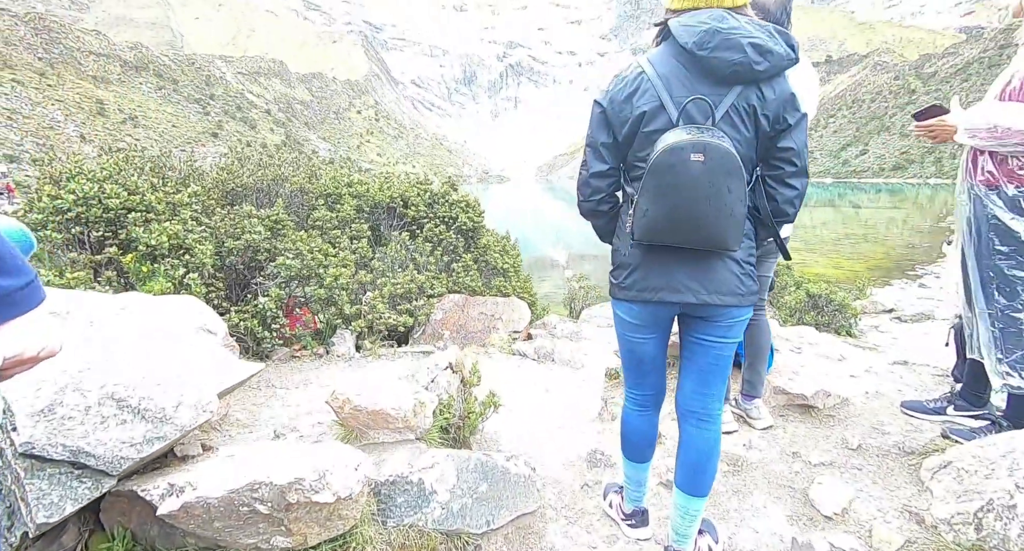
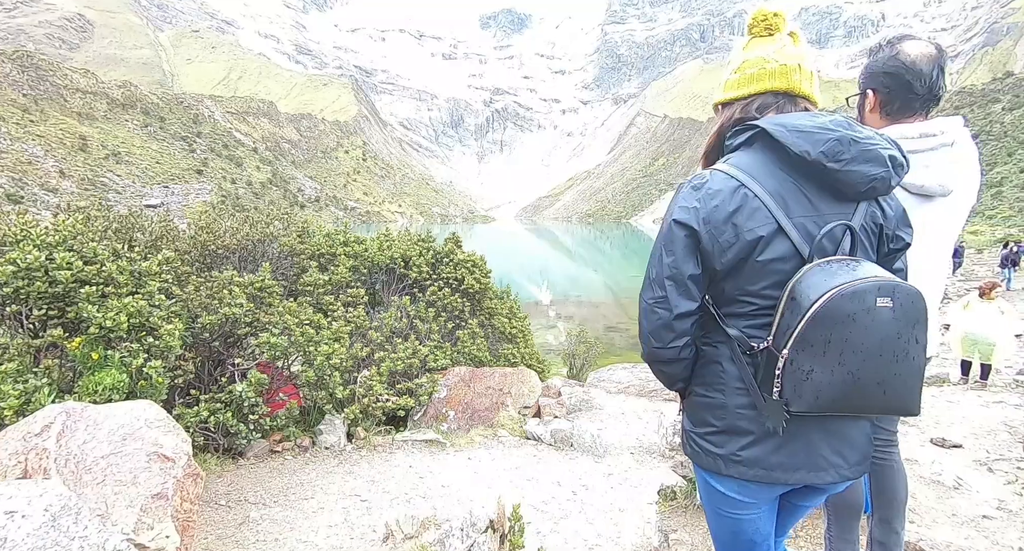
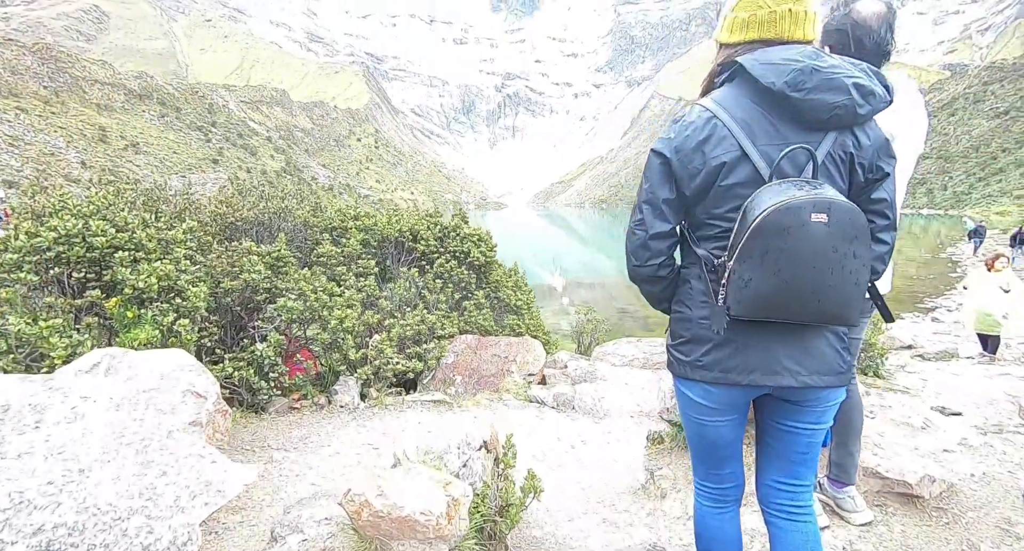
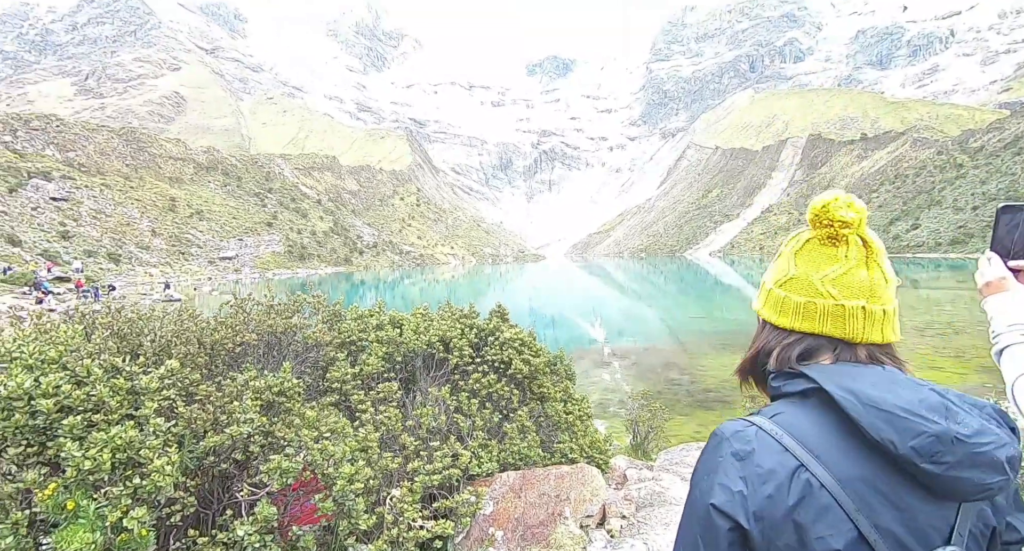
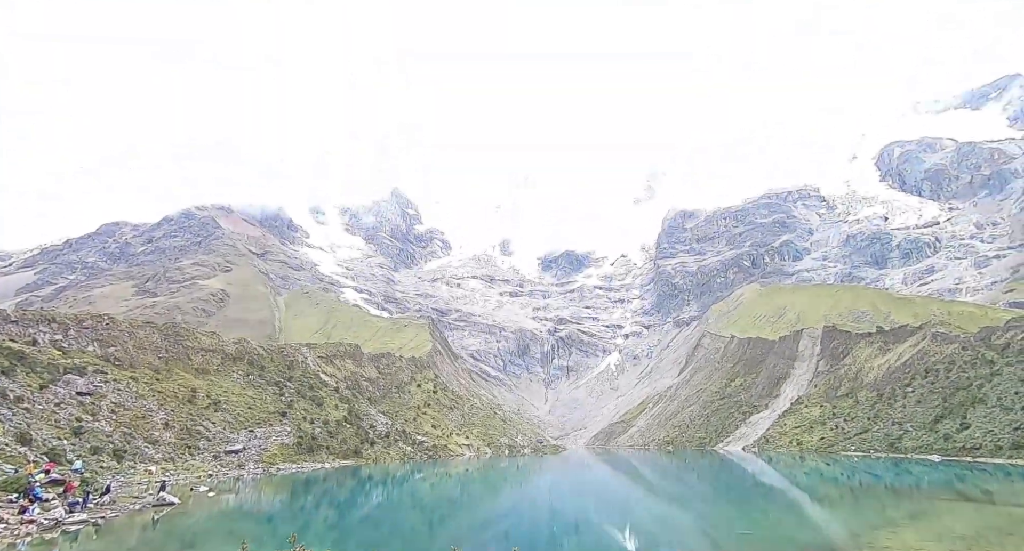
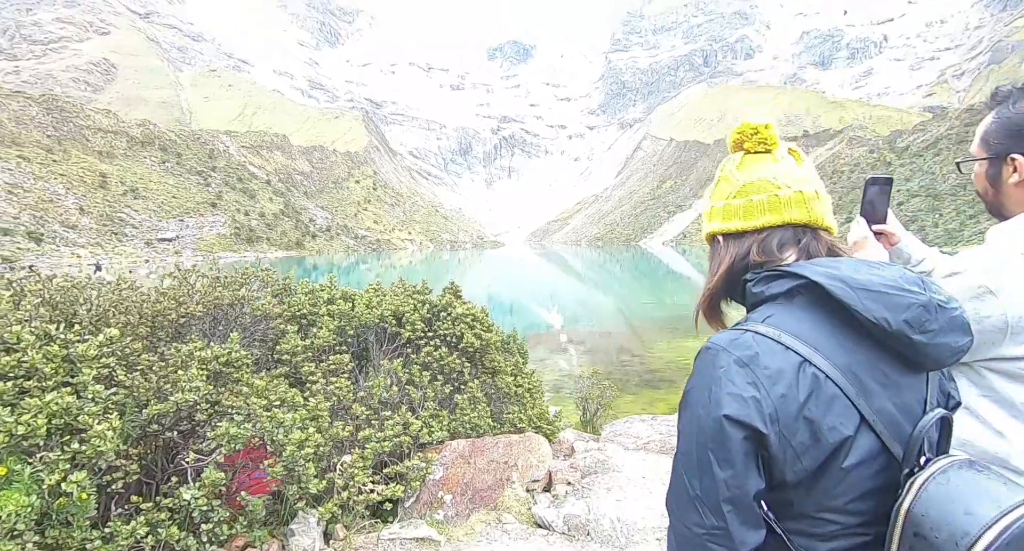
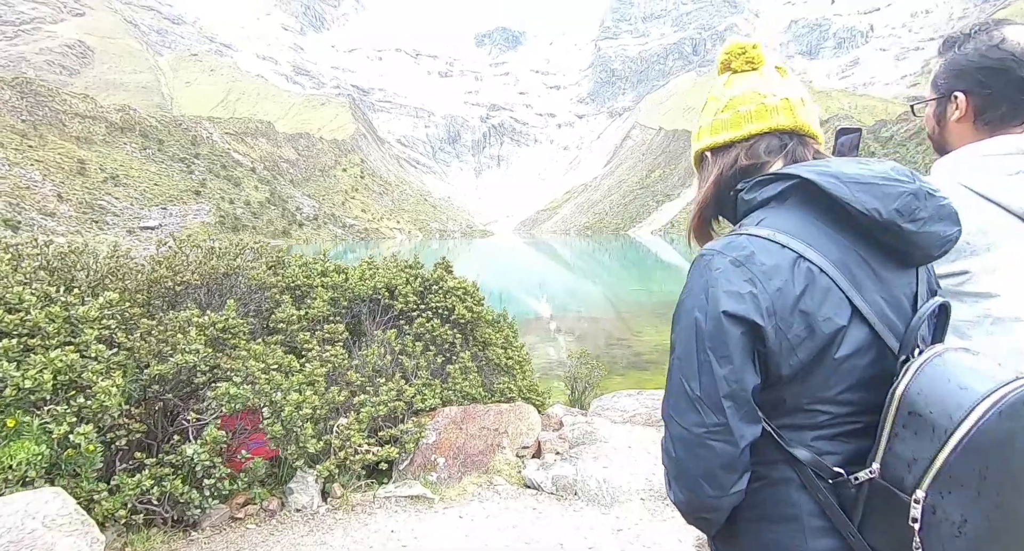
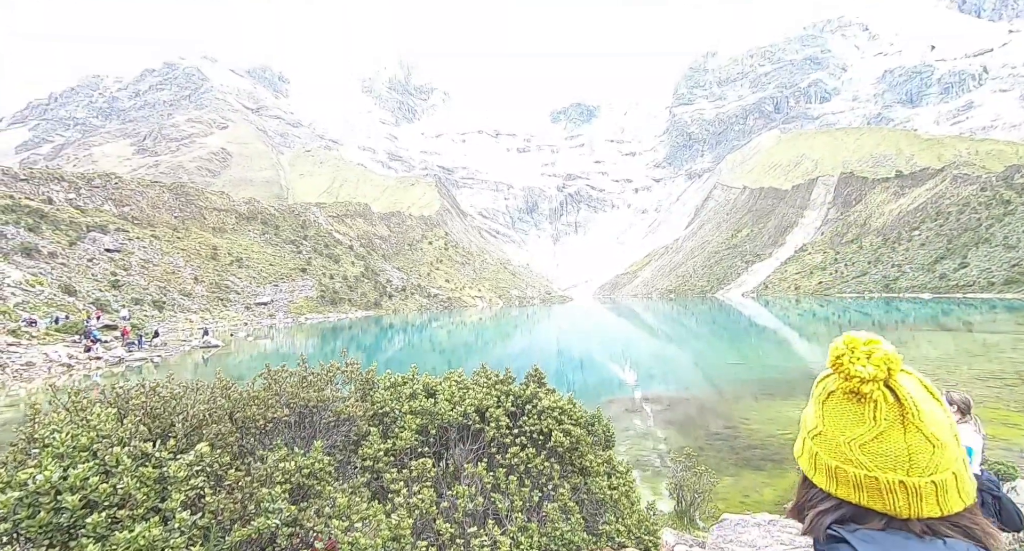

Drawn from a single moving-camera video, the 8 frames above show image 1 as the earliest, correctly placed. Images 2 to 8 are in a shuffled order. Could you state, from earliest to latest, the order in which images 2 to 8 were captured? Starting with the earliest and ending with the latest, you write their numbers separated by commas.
3, 2, 7, 6, 4, 8, 5
